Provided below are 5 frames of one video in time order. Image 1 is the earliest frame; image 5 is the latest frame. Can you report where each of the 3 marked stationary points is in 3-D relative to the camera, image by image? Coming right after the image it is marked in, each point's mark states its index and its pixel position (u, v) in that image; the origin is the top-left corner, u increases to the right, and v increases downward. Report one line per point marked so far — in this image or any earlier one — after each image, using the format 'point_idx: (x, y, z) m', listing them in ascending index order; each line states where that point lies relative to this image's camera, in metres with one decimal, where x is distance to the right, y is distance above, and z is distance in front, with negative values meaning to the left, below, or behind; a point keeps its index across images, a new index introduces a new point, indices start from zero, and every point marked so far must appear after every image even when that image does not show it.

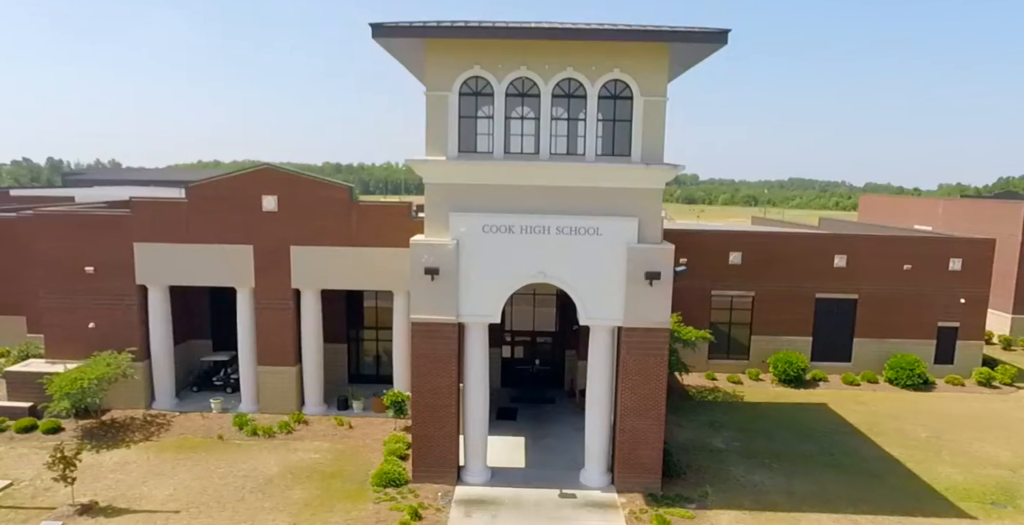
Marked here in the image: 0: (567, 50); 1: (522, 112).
0: (+1.3, +5.0, +16.0) m
1: (+0.3, +3.7, +16.5) m
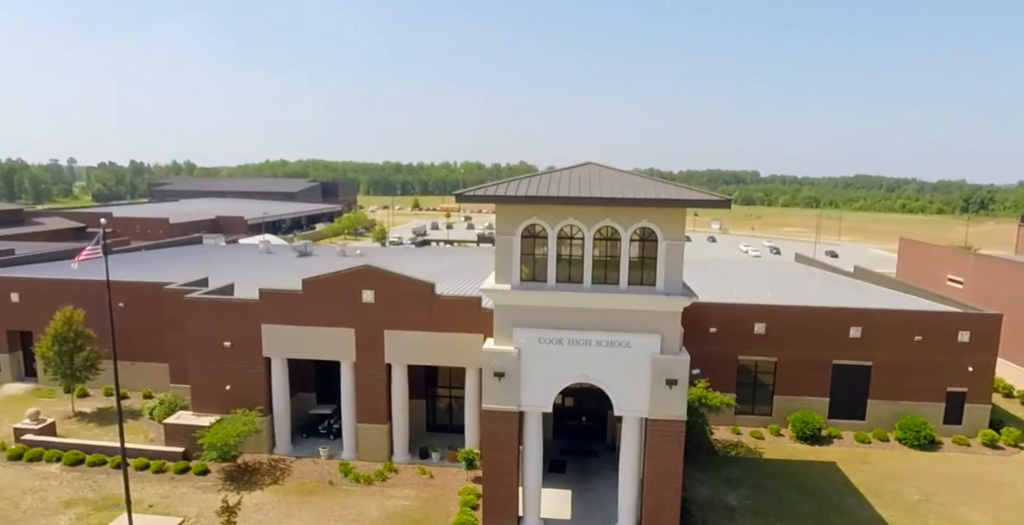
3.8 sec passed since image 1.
0: (+2.8, +1.7, +20.5) m
1: (+1.8, +0.4, +21.2) m
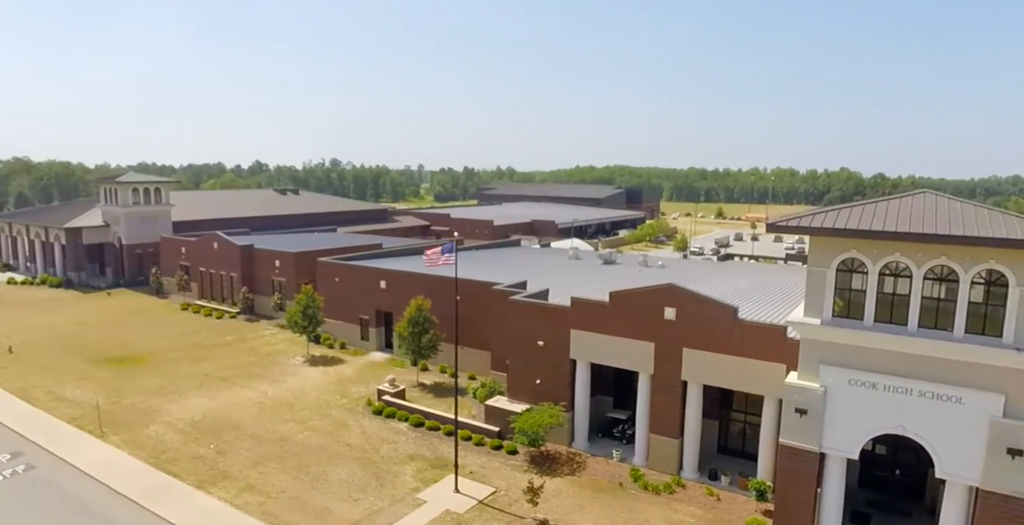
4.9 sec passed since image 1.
0: (+11.9, +0.5, +18.5) m
1: (+11.1, -0.8, +19.6) m
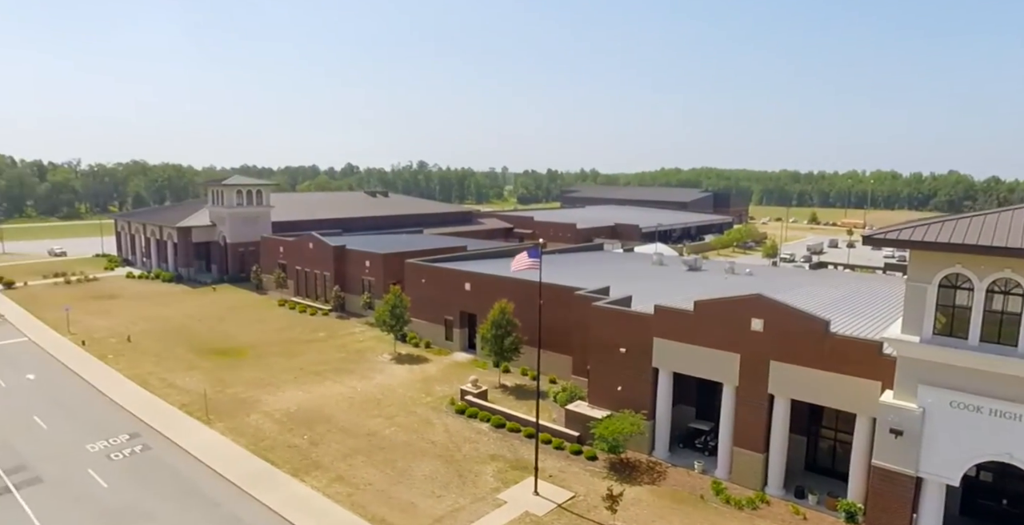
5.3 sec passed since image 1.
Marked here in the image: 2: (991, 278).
0: (+14.1, 0.0, +17.4) m
1: (+13.5, -1.2, +18.5) m
2: (+13.2, -0.4, +18.5) m
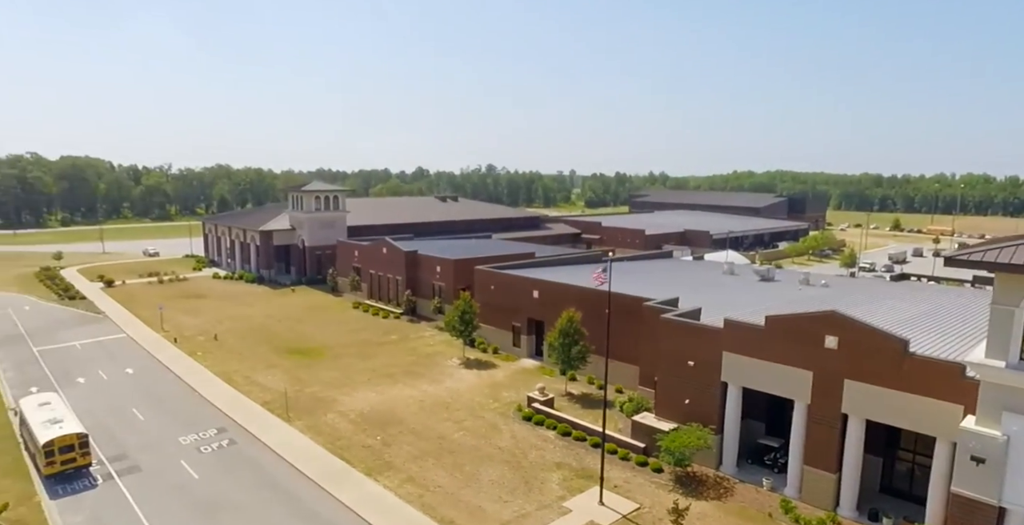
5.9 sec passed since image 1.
0: (+15.9, -0.7, +16.5) m
1: (+15.4, -1.9, +17.7) m
2: (+15.1, -1.1, +17.7) m
